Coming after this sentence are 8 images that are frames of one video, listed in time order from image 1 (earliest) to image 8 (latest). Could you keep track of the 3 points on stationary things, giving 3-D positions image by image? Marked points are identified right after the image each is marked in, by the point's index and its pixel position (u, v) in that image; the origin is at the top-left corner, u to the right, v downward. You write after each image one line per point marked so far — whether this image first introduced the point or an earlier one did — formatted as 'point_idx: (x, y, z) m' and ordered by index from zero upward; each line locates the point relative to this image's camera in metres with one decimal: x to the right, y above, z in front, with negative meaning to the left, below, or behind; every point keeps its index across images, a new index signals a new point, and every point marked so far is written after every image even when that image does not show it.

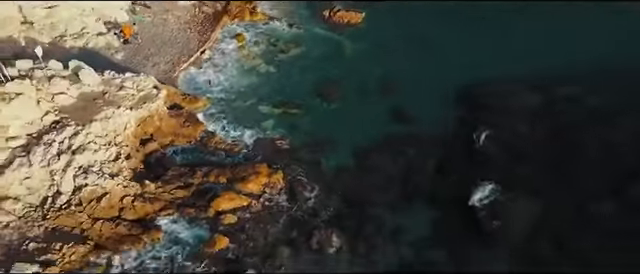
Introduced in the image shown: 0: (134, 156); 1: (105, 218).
0: (-5.2, -0.5, +15.0) m
1: (-5.5, -2.0, +13.8) m
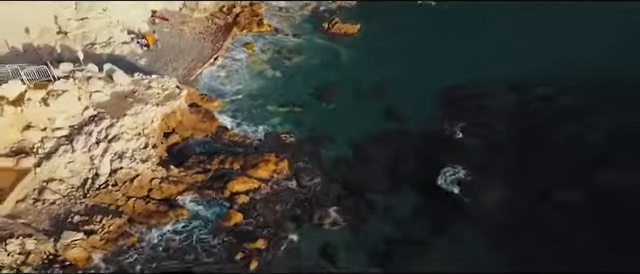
0: (-5.2, -0.3, +17.4) m
1: (-5.5, -1.8, +16.1) m
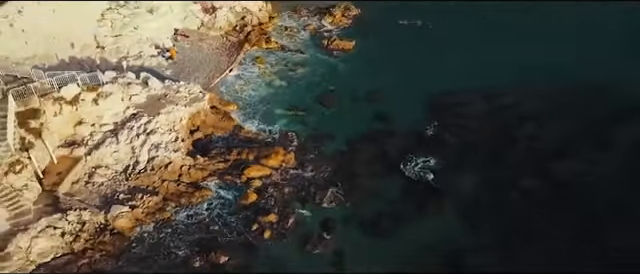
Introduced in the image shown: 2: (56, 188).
0: (-5.2, -0.1, +20.9) m
1: (-5.4, -1.5, +19.5) m
2: (-9.1, -1.8, +18.7) m
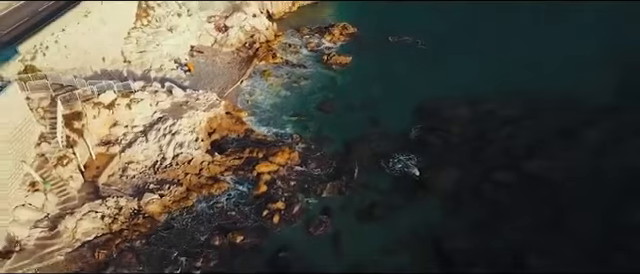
0: (-5.1, -0.1, +24.1) m
1: (-5.4, -1.5, +22.7) m
2: (-9.1, -1.7, +21.8) m
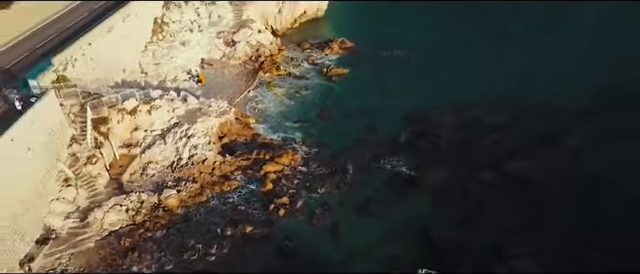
0: (-5.1, -0.3, +26.7) m
1: (-5.4, -1.6, +25.3) m
2: (-9.1, -1.8, +24.4) m
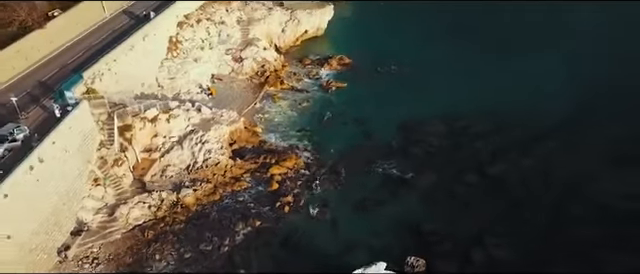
0: (-5.1, -0.6, +29.7) m
1: (-5.3, -1.9, +28.2) m
2: (-9.0, -2.1, +27.3) m
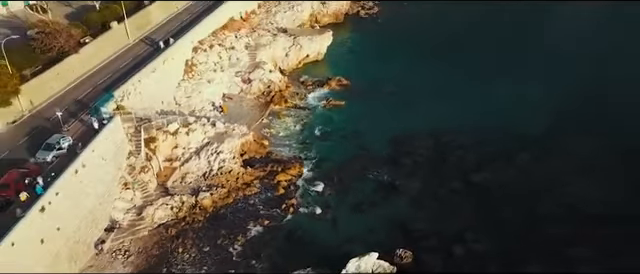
0: (-5.0, -1.4, +33.6) m
1: (-5.3, -2.6, +32.0) m
2: (-9.0, -2.7, +31.2) m
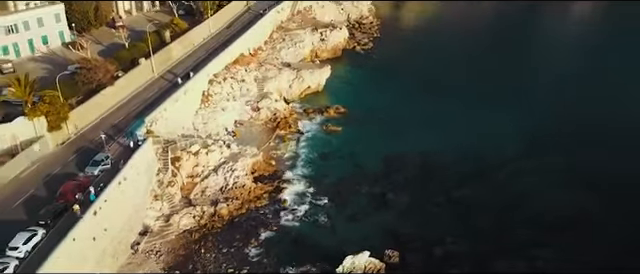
0: (-5.0, -2.8, +38.9) m
1: (-5.3, -3.9, +37.3) m
2: (-8.9, -4.0, +36.4) m
